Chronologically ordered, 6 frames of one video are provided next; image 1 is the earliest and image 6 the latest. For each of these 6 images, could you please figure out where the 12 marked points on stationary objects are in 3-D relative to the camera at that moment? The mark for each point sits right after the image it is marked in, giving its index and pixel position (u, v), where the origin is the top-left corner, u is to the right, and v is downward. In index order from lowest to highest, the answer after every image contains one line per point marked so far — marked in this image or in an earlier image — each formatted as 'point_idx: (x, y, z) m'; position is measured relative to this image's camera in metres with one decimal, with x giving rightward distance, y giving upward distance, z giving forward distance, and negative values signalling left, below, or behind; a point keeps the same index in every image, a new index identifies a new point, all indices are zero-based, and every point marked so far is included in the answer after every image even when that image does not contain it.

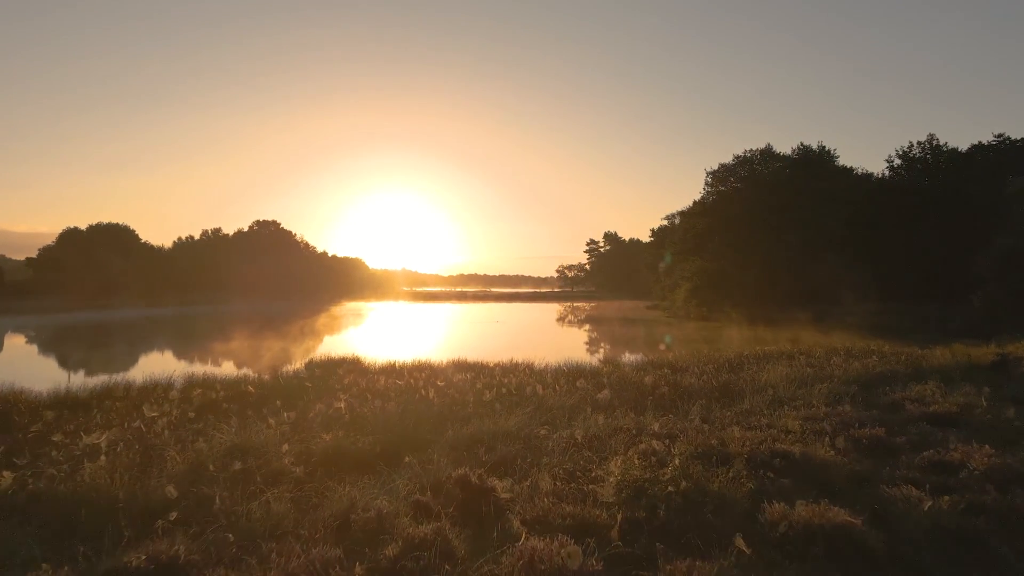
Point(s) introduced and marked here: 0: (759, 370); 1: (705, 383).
0: (+6.4, -2.1, +15.4) m
1: (+4.4, -2.2, +13.7) m
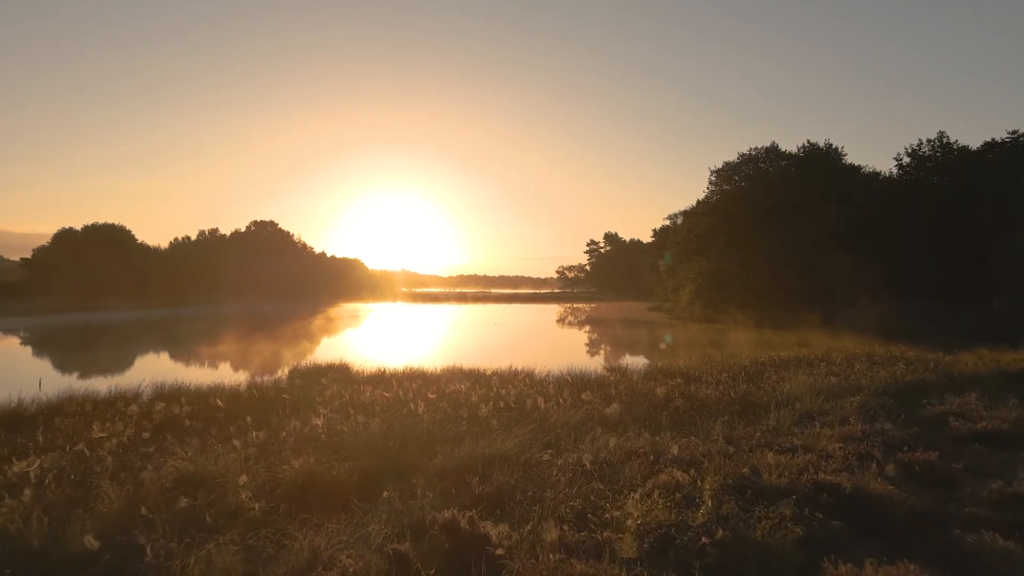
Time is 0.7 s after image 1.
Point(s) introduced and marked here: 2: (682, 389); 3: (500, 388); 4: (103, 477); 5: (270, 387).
0: (+6.4, -2.1, +14.2) m
1: (+4.4, -2.2, +12.5) m
2: (+3.6, -2.2, +12.9) m
3: (-0.3, -2.1, +12.7) m
4: (-5.0, -2.3, +7.3) m
5: (-5.3, -2.2, +13.1) m
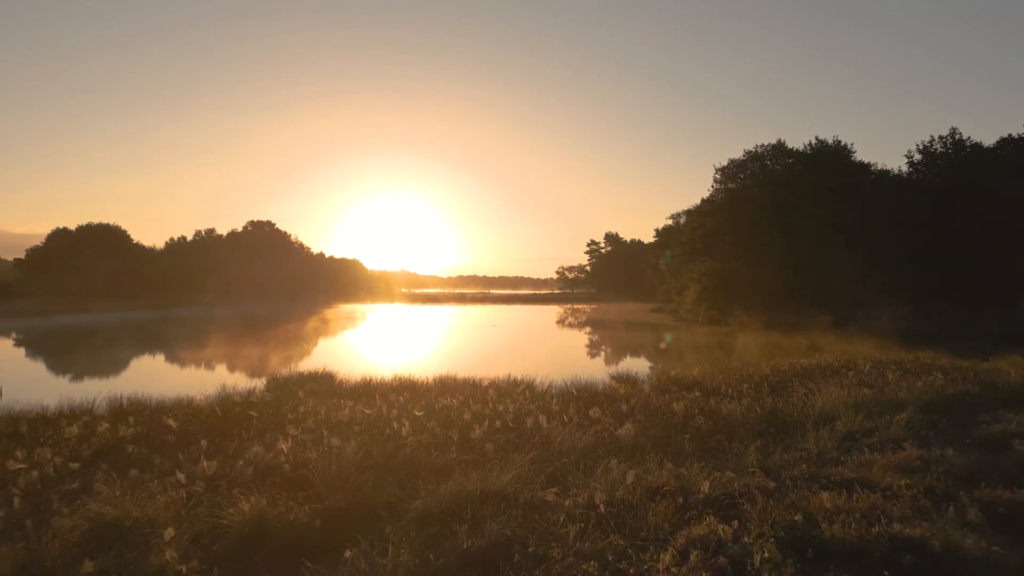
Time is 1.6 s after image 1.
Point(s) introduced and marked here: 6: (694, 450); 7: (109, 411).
0: (+6.3, -2.2, +12.8) m
1: (+4.3, -2.2, +11.1) m
2: (+3.6, -2.2, +11.5) m
3: (-0.3, -2.2, +11.3) m
4: (-5.0, -2.4, +5.9) m
5: (-5.3, -2.2, +11.7) m
6: (+2.6, -2.3, +8.5) m
7: (-7.4, -2.2, +11.1) m
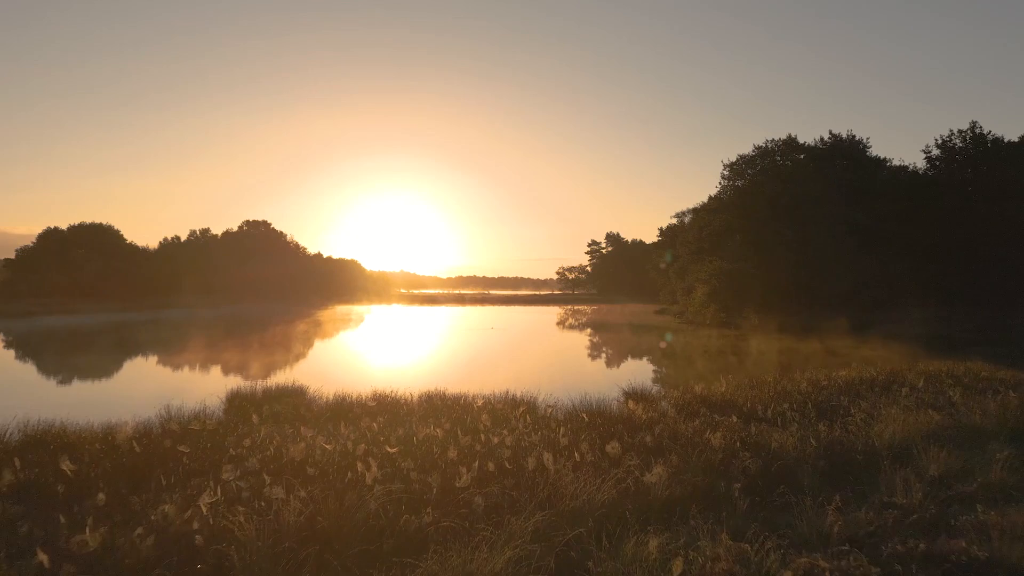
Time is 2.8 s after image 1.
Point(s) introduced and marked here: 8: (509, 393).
0: (+6.3, -2.2, +10.7) m
1: (+4.3, -2.3, +8.9) m
2: (+3.6, -2.3, +9.4) m
3: (-0.3, -2.2, +9.2) m
4: (-5.1, -2.4, +3.8) m
5: (-5.4, -2.3, +9.6) m
6: (+2.5, -2.3, +6.4) m
7: (-7.4, -2.3, +9.0) m
8: (-0.1, -2.4, +13.7) m
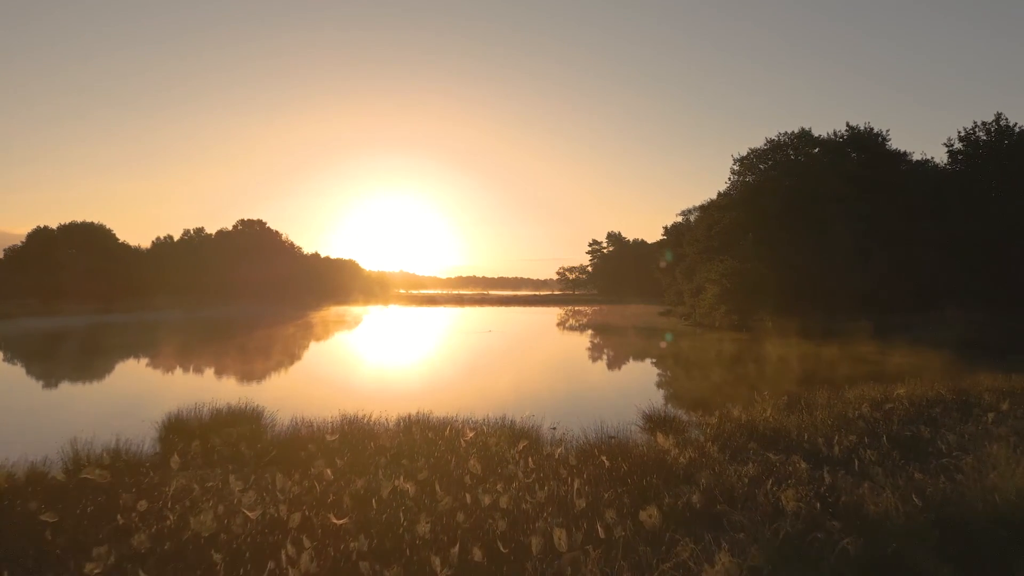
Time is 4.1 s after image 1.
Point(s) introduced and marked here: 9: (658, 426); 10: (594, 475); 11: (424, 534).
0: (+6.2, -2.3, +8.3) m
1: (+4.3, -2.3, +6.6) m
2: (+3.5, -2.3, +7.0) m
3: (-0.4, -2.3, +6.8) m
4: (-5.1, -2.4, +1.4) m
5: (-5.4, -2.3, +7.2) m
6: (+2.5, -2.4, +4.0) m
7: (-7.5, -2.3, +6.6) m
8: (-0.1, -2.4, +11.3) m
9: (+2.7, -2.5, +11.0) m
10: (+1.0, -2.2, +7.3) m
11: (-0.8, -2.3, +5.6) m
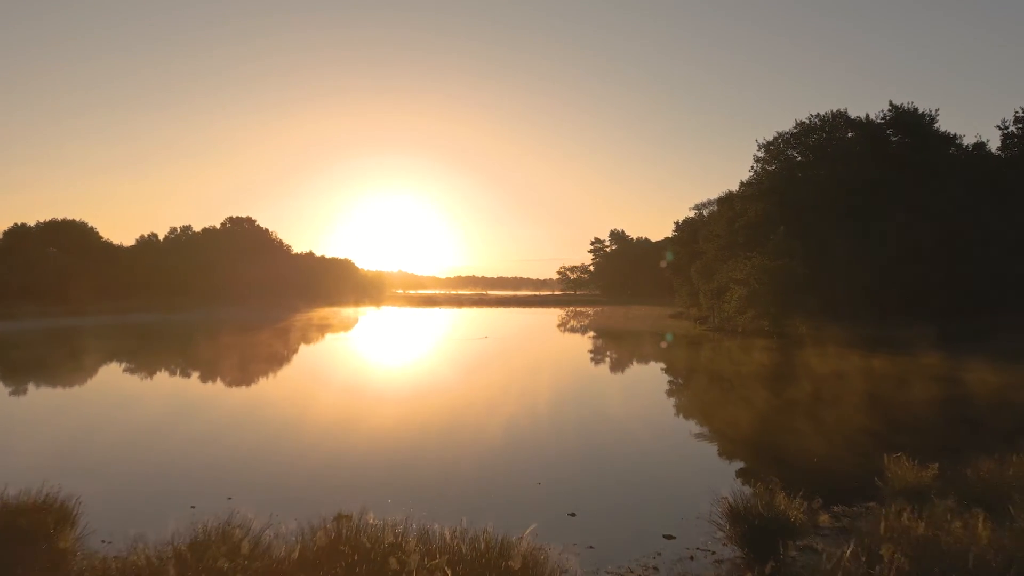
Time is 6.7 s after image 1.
0: (+6.2, -2.4, +3.4) m
1: (+4.2, -2.4, +1.6) m
2: (+3.5, -2.4, +2.1) m
3: (-0.5, -2.4, +1.9) m
4: (-5.2, -2.5, -3.5) m
5: (-5.5, -2.4, +2.3) m
6: (+2.4, -2.5, -0.9) m
7: (-7.5, -2.4, +1.6) m
8: (-0.2, -2.5, +6.4) m
9: (+2.6, -2.6, +6.1) m
10: (+0.9, -2.3, +2.4) m
11: (-0.9, -2.4, +0.6) m
